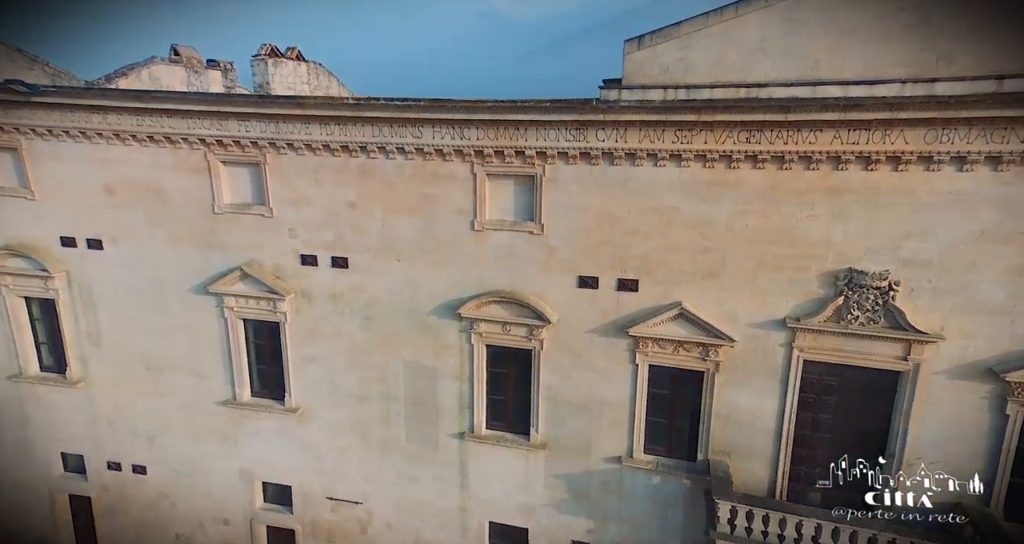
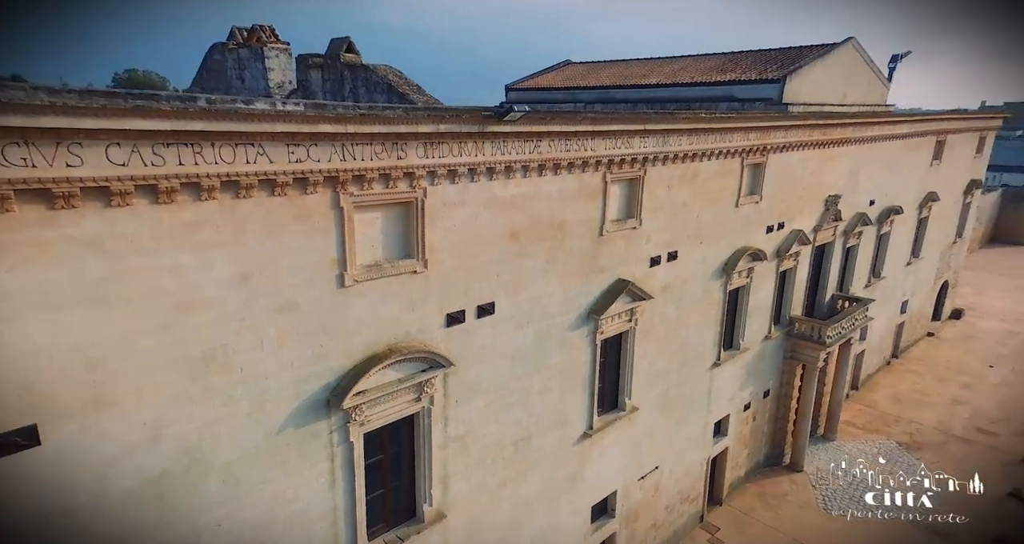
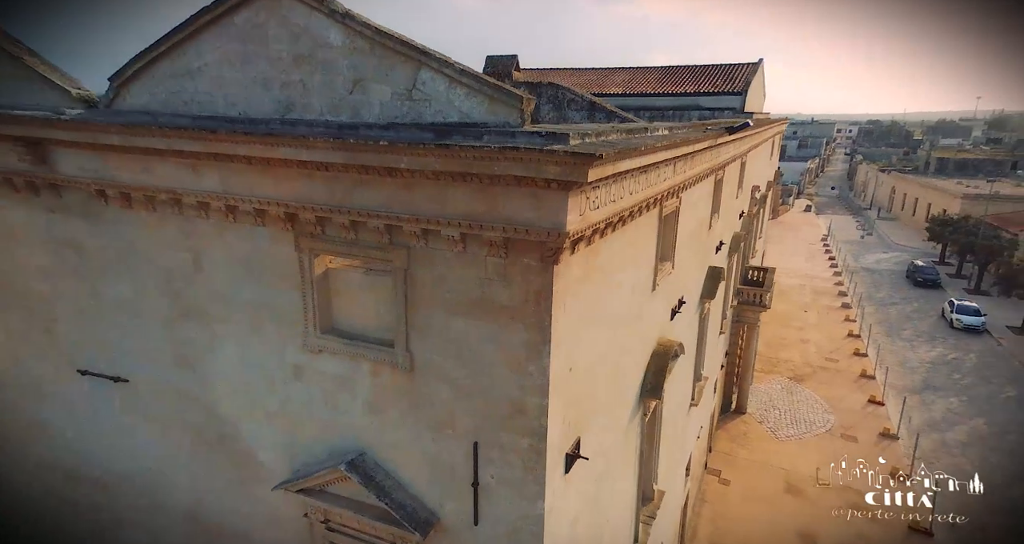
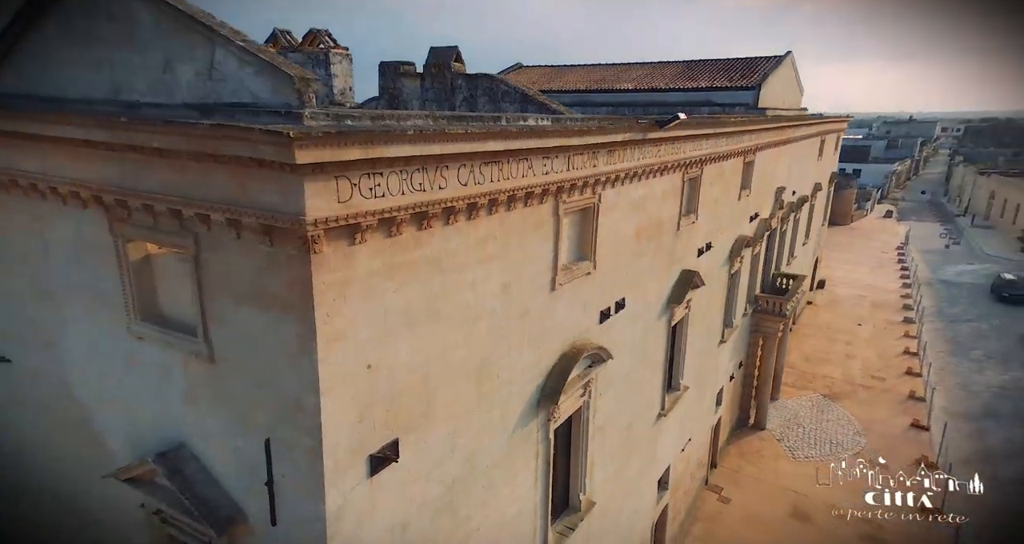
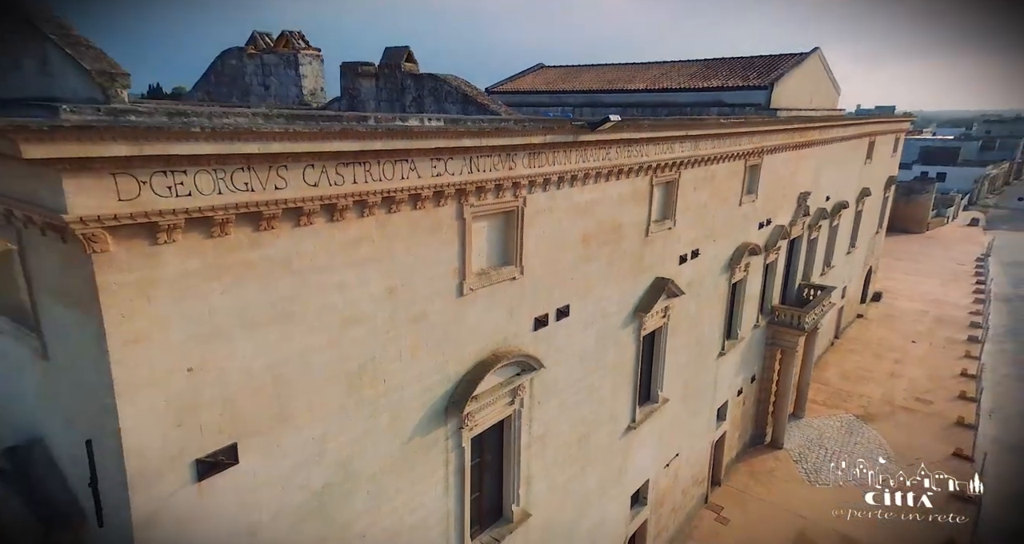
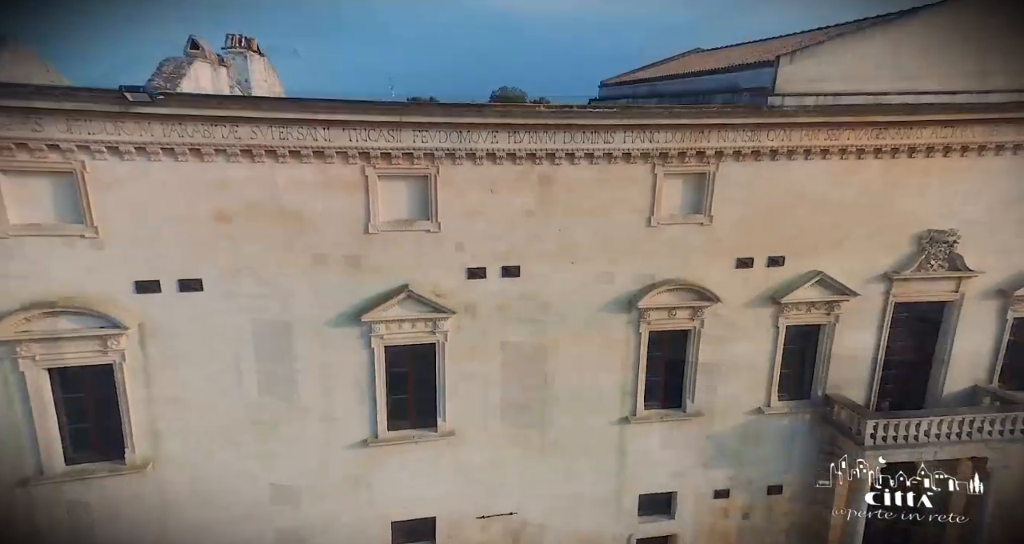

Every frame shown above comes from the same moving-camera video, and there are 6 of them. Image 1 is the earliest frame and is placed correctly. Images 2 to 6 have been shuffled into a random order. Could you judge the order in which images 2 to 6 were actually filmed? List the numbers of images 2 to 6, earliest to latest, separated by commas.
6, 2, 5, 4, 3
